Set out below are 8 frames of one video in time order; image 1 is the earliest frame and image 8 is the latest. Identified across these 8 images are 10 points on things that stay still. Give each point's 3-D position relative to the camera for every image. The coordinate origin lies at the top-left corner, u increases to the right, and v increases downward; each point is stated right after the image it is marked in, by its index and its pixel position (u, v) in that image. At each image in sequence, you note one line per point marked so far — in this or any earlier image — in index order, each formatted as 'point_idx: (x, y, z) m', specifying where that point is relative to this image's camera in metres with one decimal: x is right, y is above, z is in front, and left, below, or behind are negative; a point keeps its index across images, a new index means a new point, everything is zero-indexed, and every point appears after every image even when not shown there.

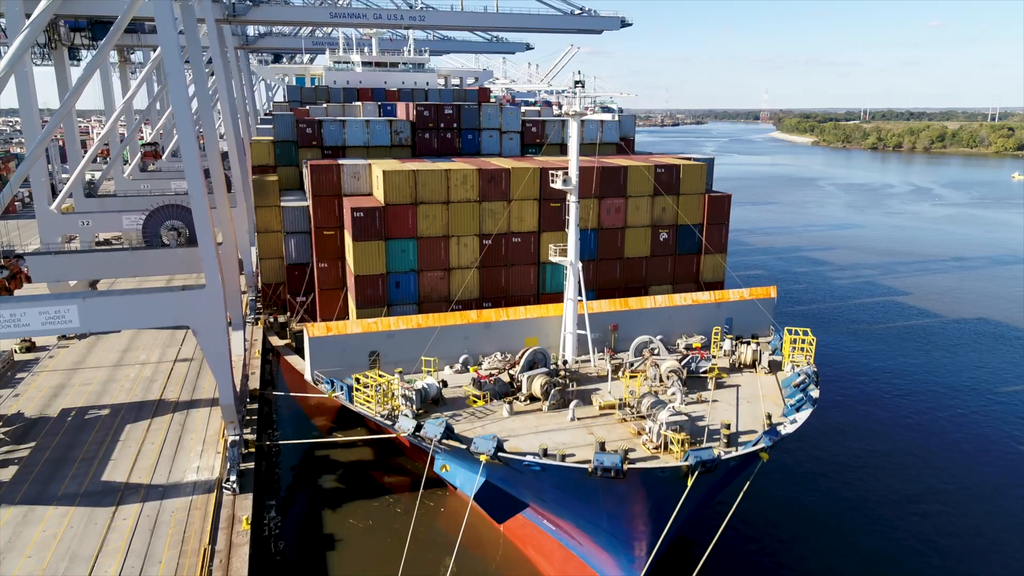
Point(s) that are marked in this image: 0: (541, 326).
0: (+0.8, -1.1, +19.5) m
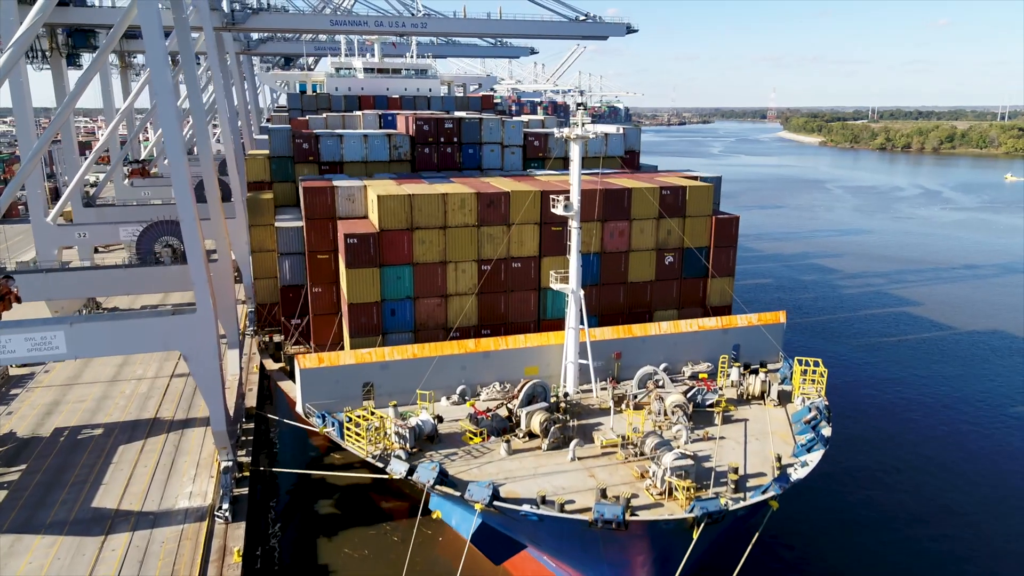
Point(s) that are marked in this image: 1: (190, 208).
0: (+0.8, -1.8, +18.8) m
1: (-9.3, +2.3, +19.9) m
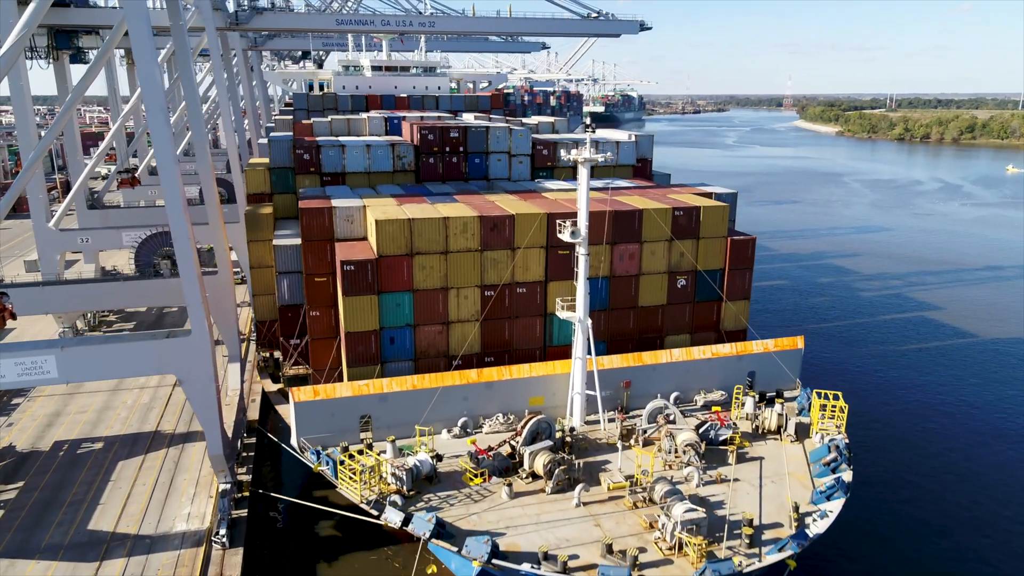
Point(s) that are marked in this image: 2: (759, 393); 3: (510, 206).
0: (+0.9, -2.5, +18.1) m
1: (-9.2, +1.6, +19.2) m
2: (+7.2, -3.1, +19.9) m
3: (-0.1, +2.2, +18.9) m
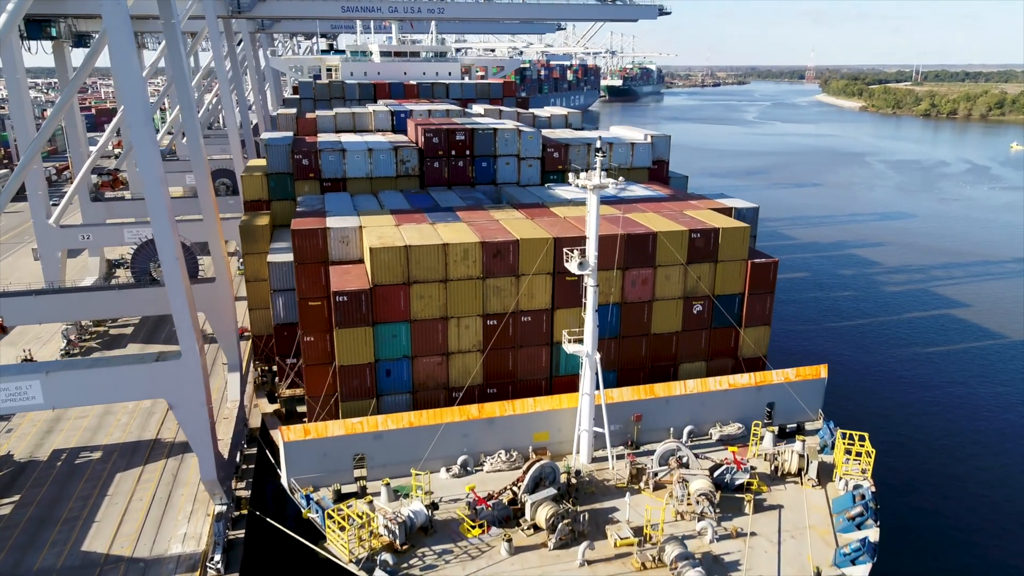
0: (+1.0, -3.3, +17.0) m
1: (-9.1, +1.0, +18.2) m
2: (+7.3, -3.8, +18.8) m
3: (+0.1, +1.6, +17.7) m
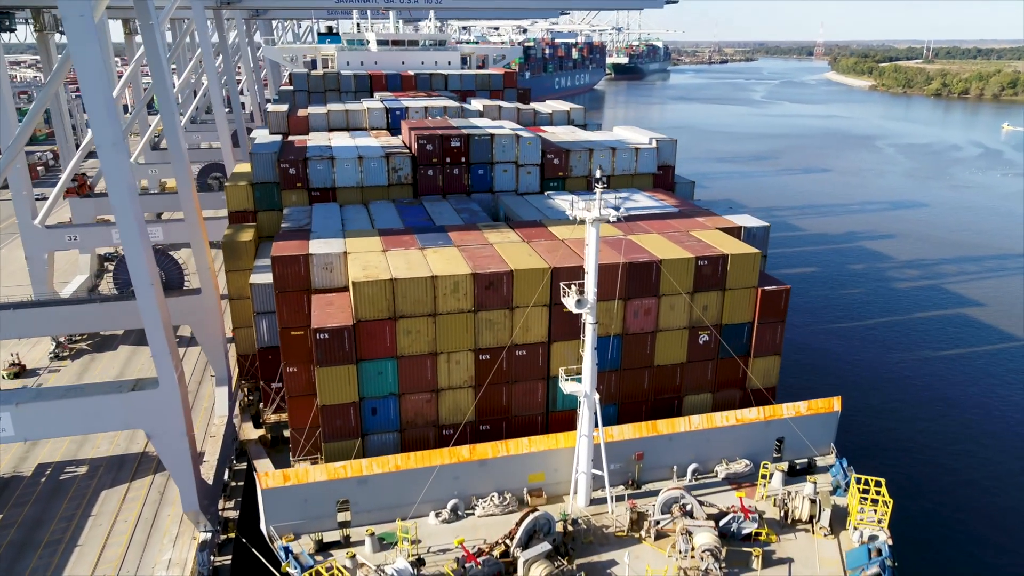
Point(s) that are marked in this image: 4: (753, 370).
0: (+0.9, -4.0, +16.1) m
1: (-9.2, +0.3, +17.2) m
2: (+7.2, -4.5, +17.8) m
3: (-0.1, +0.8, +16.6) m
4: (+6.3, -2.2, +17.9) m
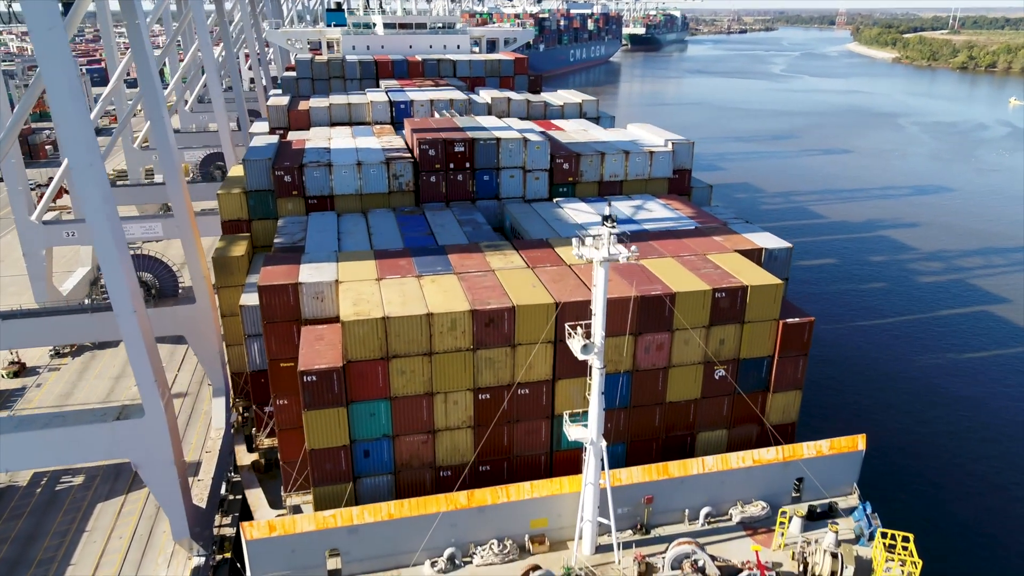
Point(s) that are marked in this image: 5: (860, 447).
0: (+0.9, -4.8, +15.1) m
1: (-9.1, -0.3, +16.2) m
2: (+7.2, -5.2, +16.7) m
3: (0.0, +0.1, +15.5) m
4: (+6.4, -2.9, +16.8) m
5: (+8.5, -3.9, +16.7) m
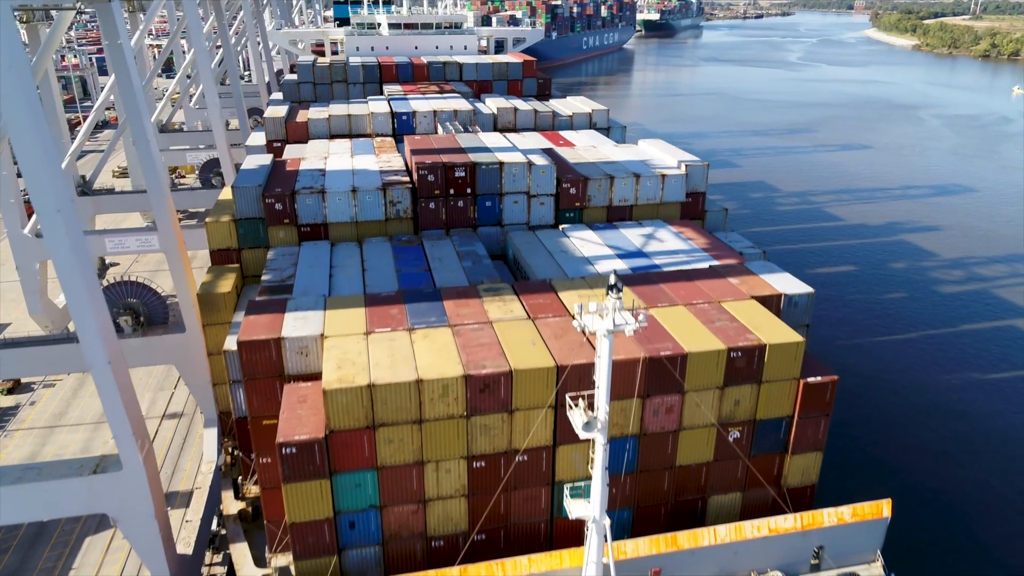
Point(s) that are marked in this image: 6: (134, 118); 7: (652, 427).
0: (+0.8, -6.0, +14.0) m
1: (-9.1, -1.4, +15.2) m
2: (+7.2, -6.5, +15.6) m
3: (0.0, -1.1, +14.3) m
4: (+6.3, -4.1, +15.6) m
5: (+8.4, -5.1, +15.5) m
6: (-10.9, +5.0, +19.5) m
7: (+3.0, -2.9, +14.4) m
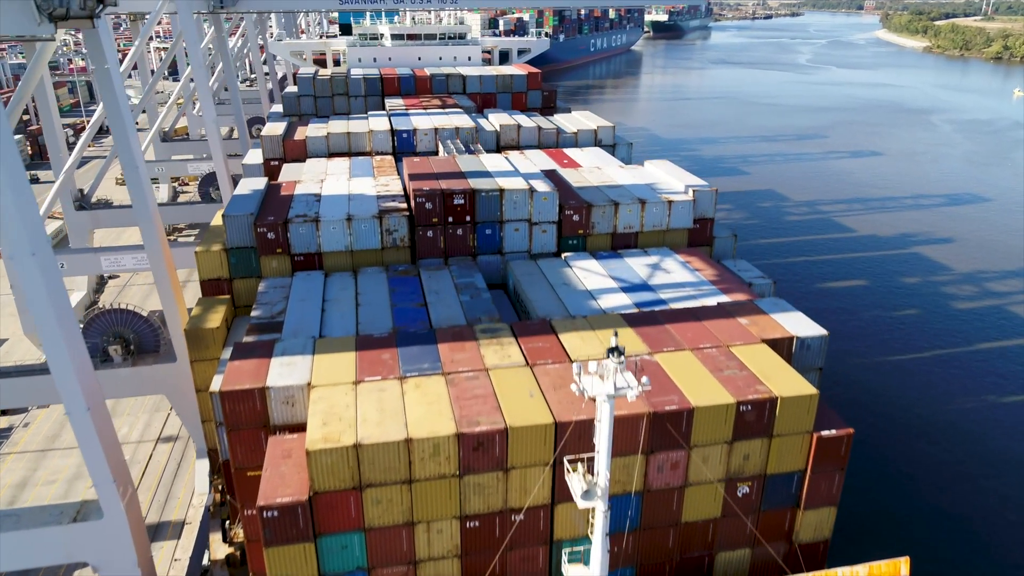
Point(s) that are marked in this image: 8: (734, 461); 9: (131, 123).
0: (+0.7, -7.0, +13.3) m
1: (-9.2, -2.3, +14.6) m
2: (+7.1, -7.5, +14.7) m
3: (-0.1, -2.1, +13.6) m
4: (+6.2, -5.1, +14.7) m
5: (+8.4, -6.1, +14.6) m
6: (-10.9, +4.1, +18.9) m
7: (+2.9, -3.9, +13.7) m
8: (+4.5, -3.5, +13.9) m
9: (-10.8, +4.7, +19.1) m
